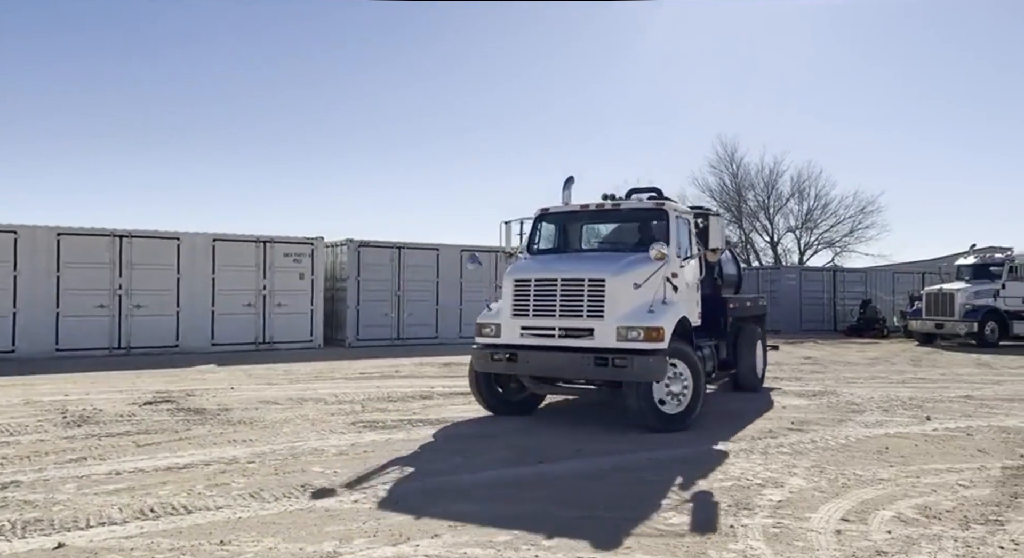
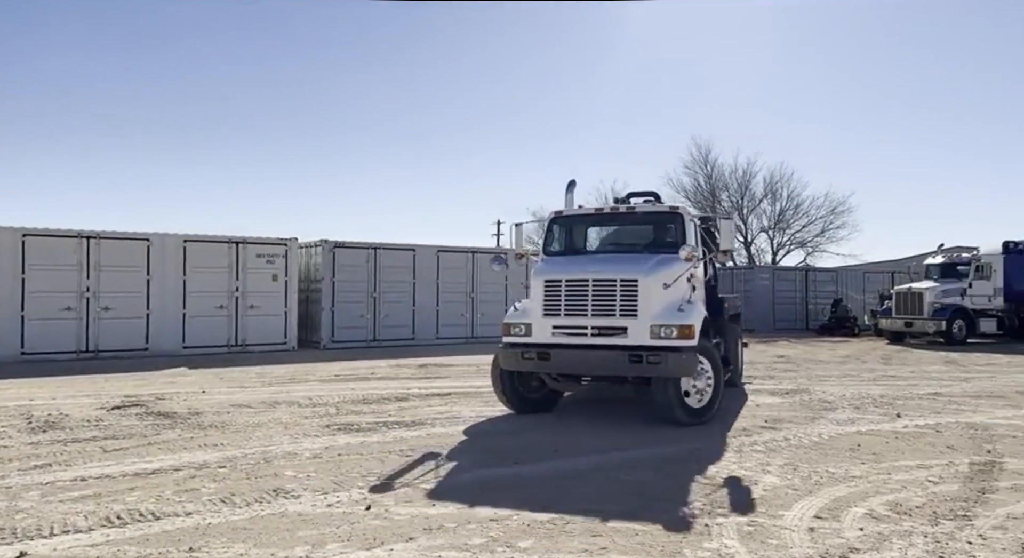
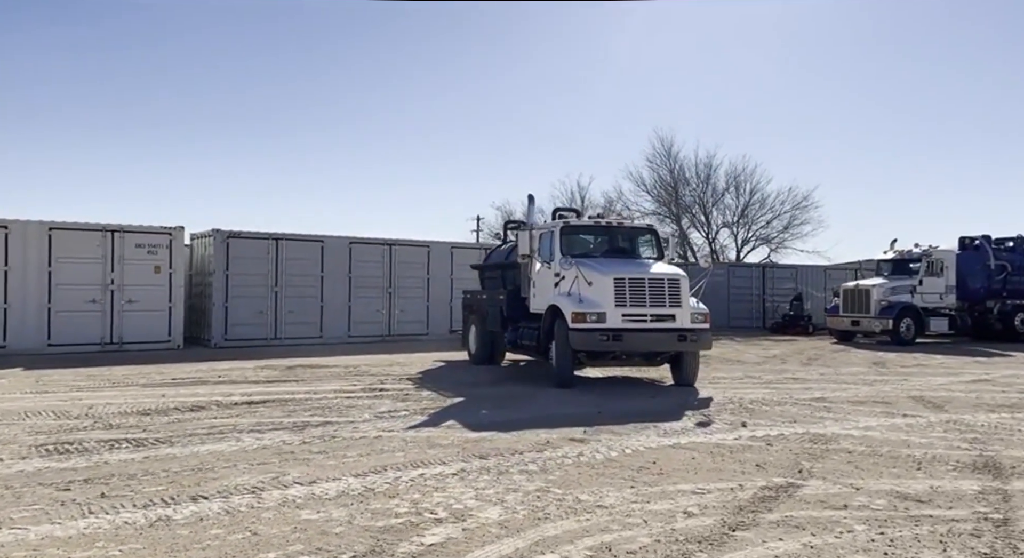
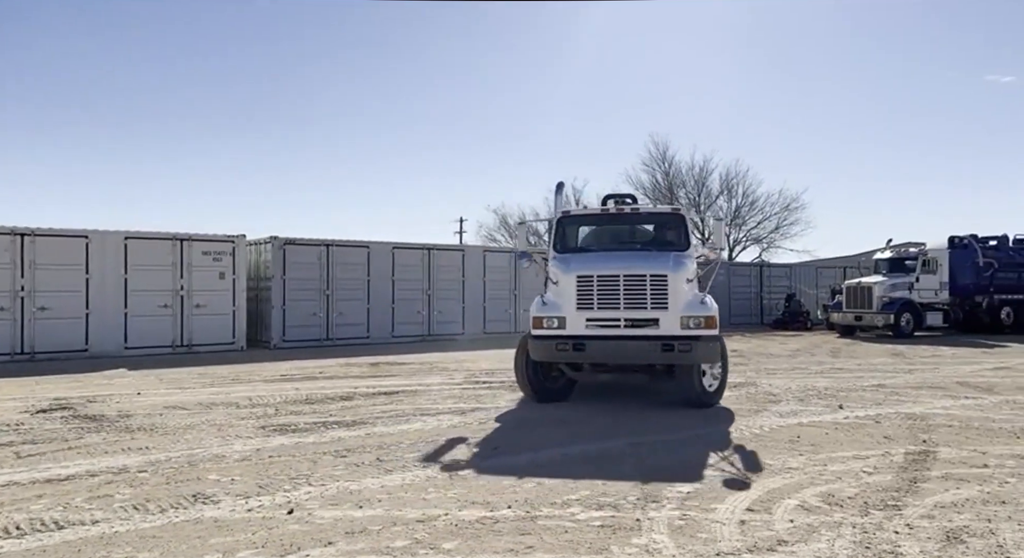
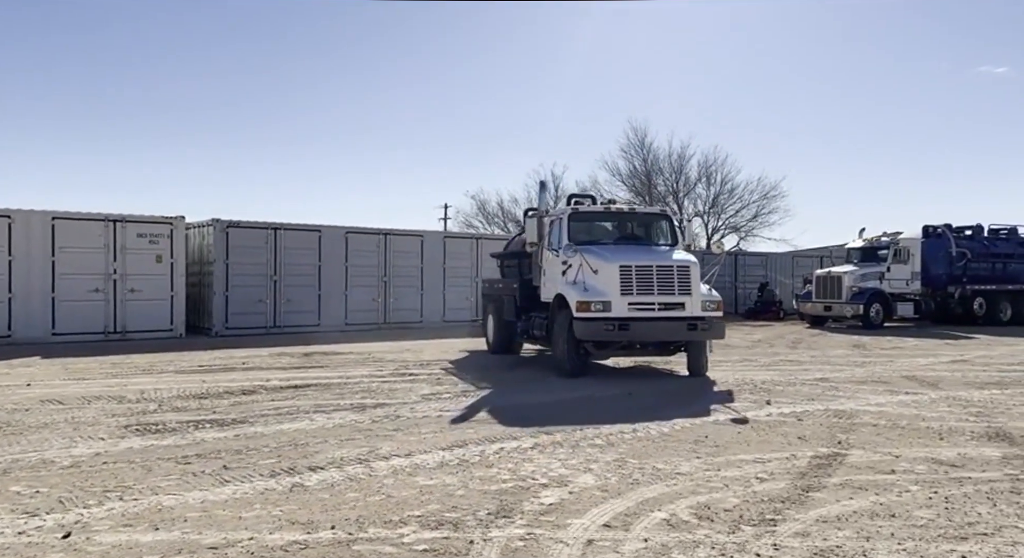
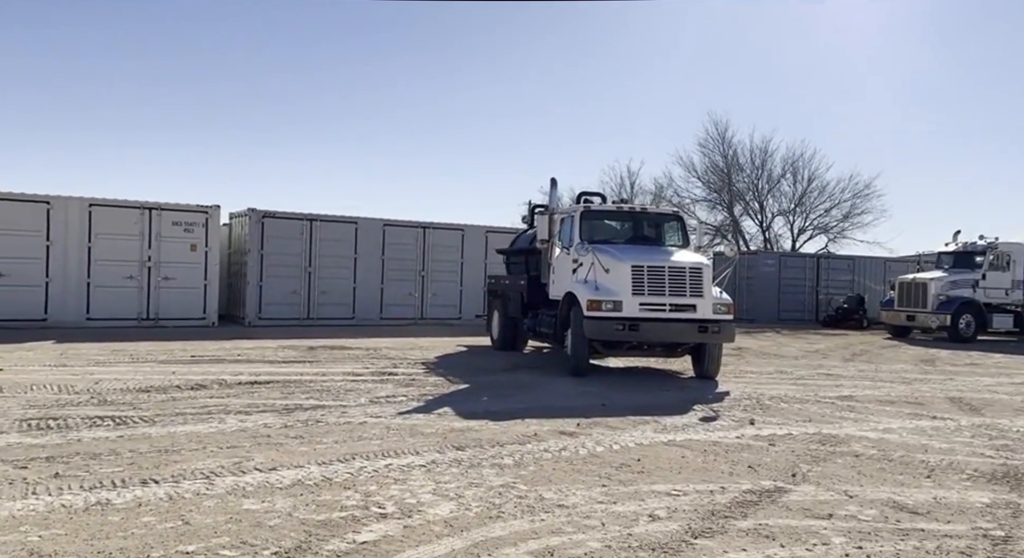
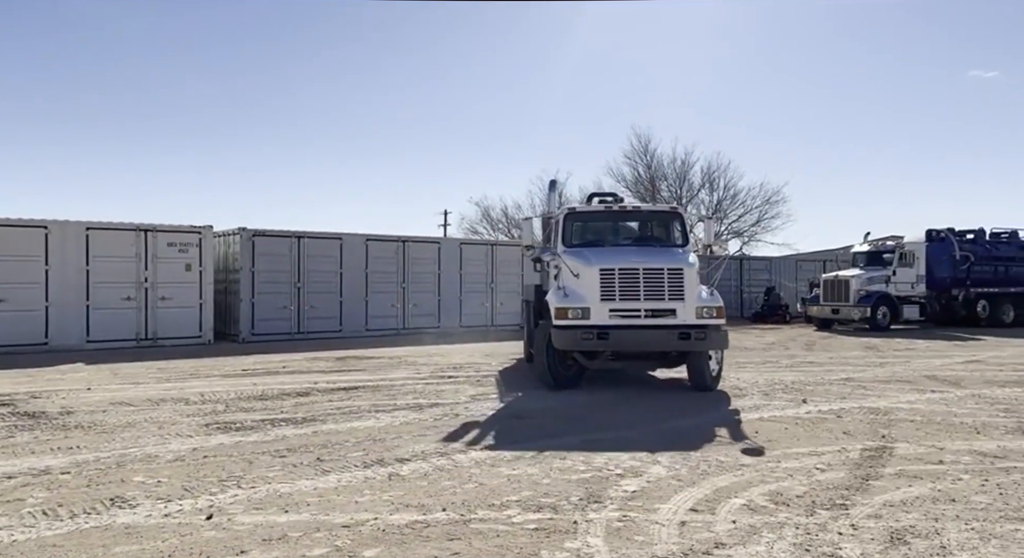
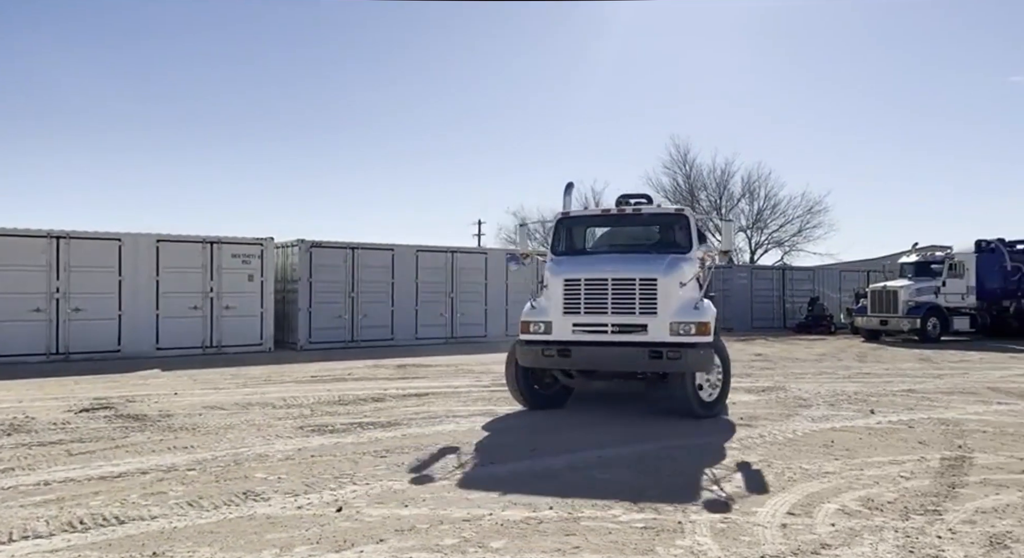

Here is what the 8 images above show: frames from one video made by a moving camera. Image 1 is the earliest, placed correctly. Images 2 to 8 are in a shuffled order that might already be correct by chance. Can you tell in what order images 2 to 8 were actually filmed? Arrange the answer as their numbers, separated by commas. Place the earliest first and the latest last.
2, 8, 4, 7, 5, 3, 6
